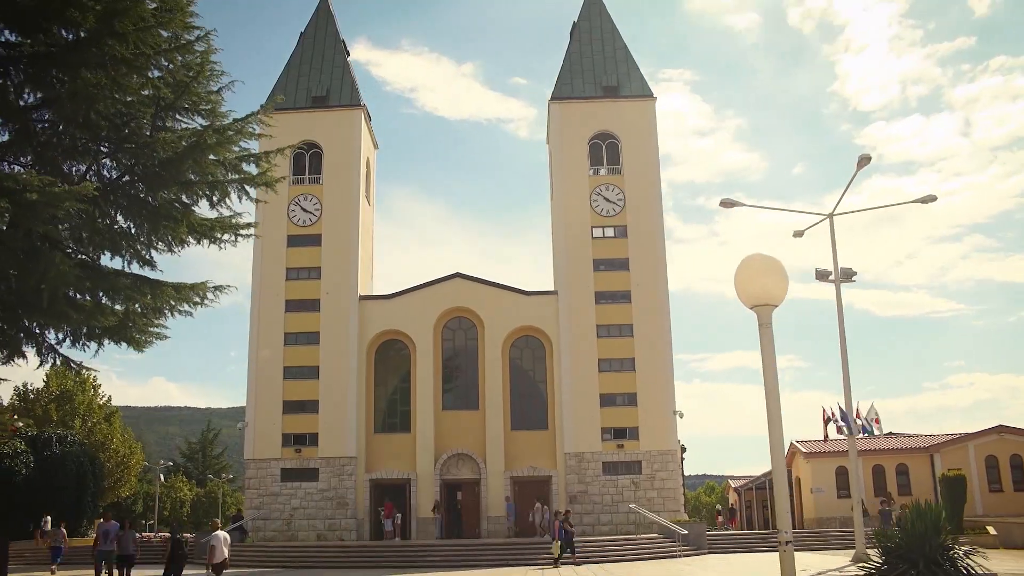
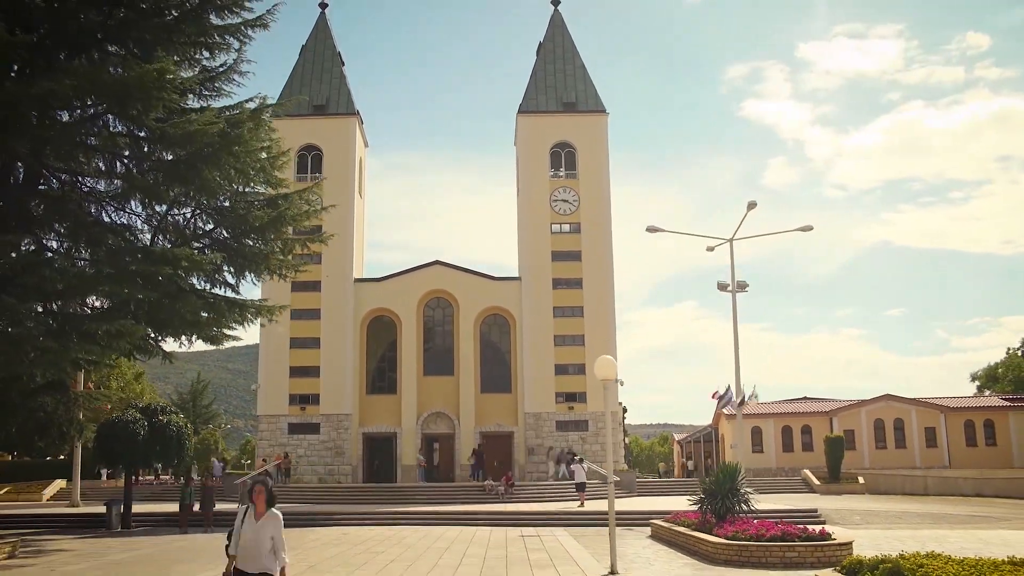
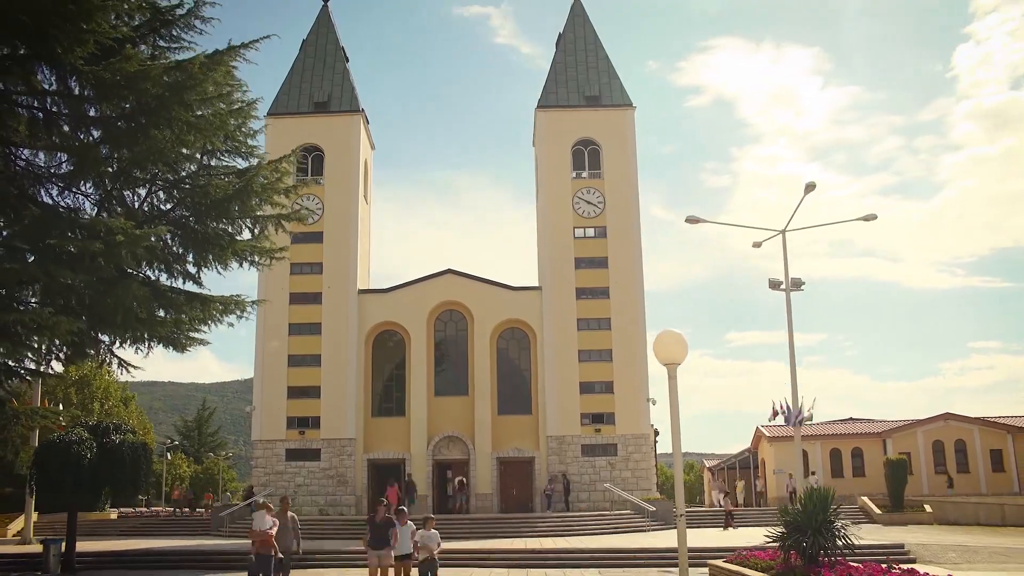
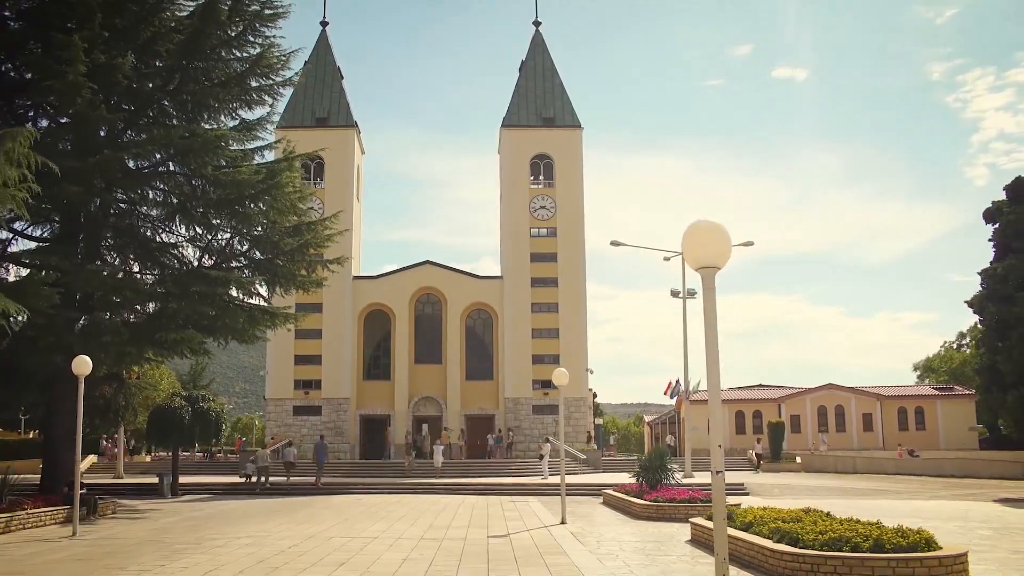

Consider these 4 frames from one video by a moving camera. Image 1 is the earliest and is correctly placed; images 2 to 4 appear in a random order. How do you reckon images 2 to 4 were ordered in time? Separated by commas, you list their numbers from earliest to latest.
3, 2, 4
